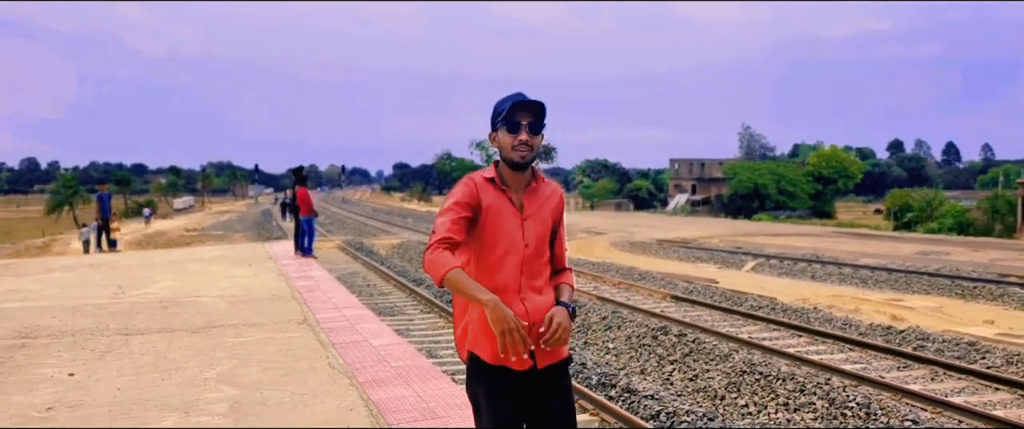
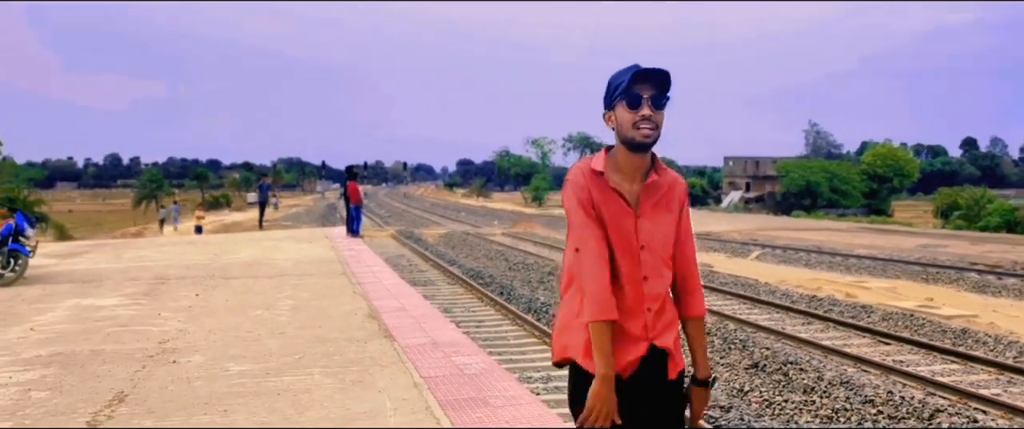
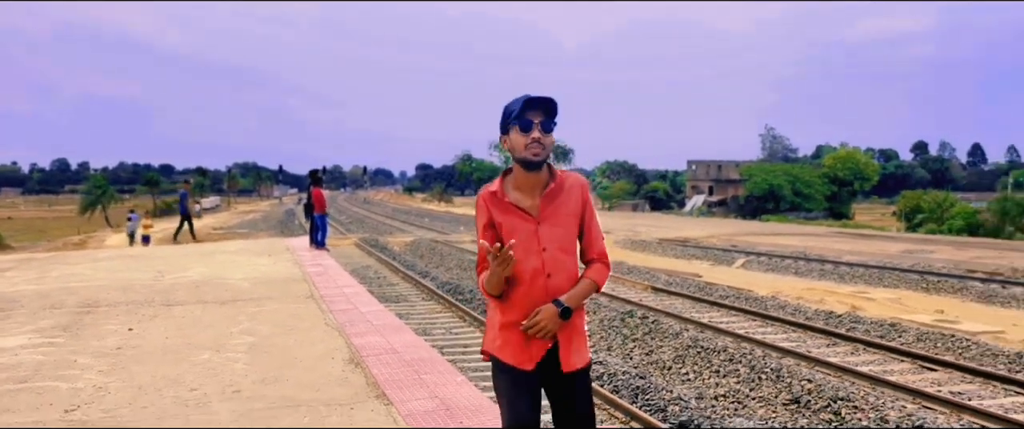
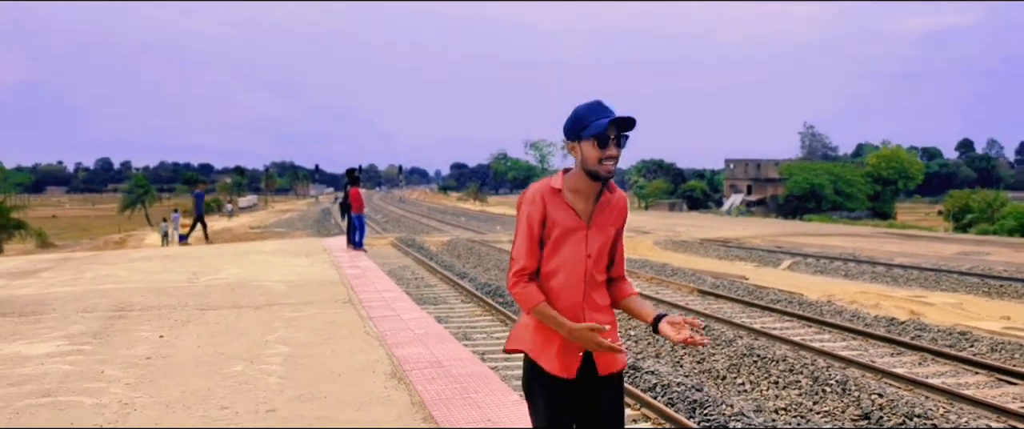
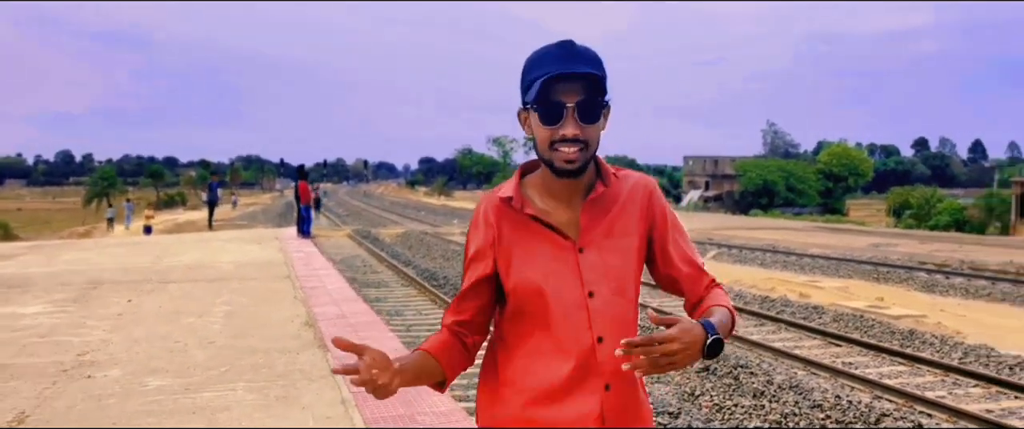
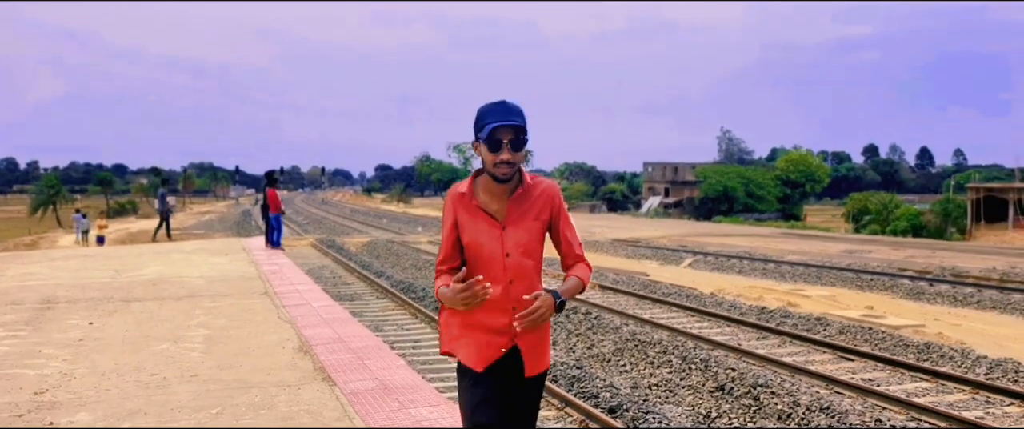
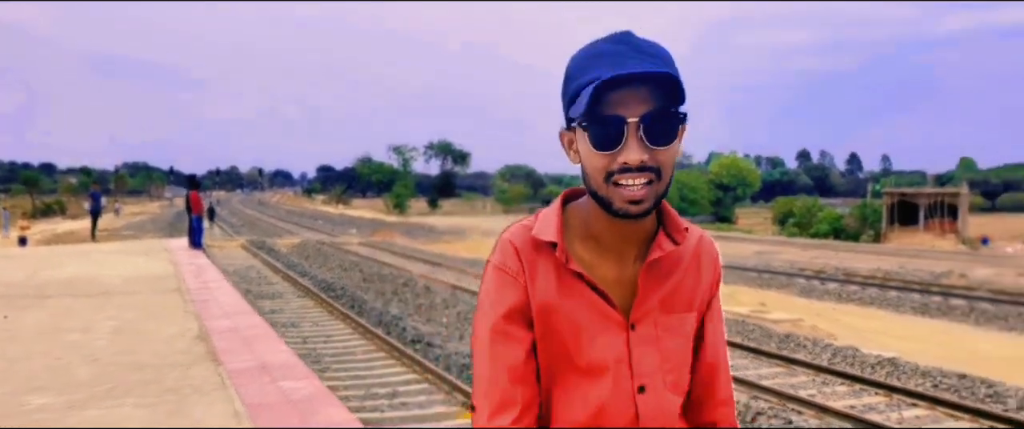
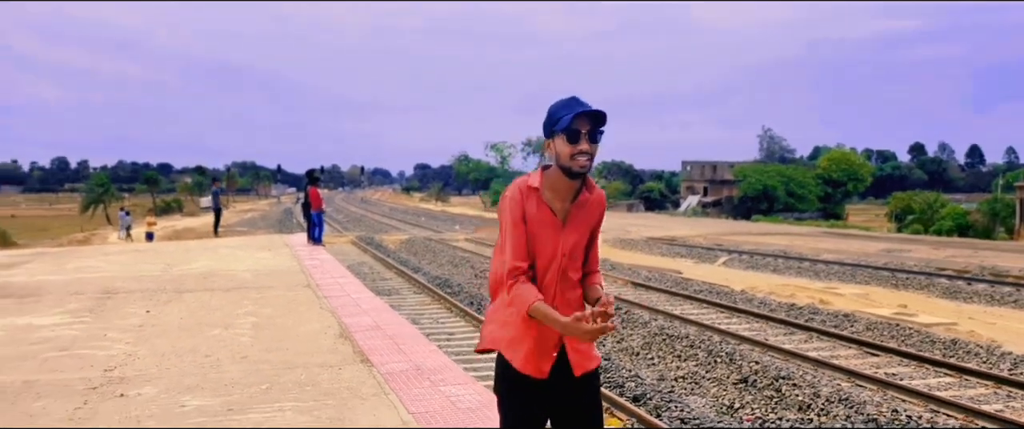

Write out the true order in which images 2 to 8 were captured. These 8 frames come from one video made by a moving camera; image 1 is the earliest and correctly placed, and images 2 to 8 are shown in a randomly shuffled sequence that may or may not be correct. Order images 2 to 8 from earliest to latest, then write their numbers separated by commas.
4, 3, 6, 8, 2, 5, 7
